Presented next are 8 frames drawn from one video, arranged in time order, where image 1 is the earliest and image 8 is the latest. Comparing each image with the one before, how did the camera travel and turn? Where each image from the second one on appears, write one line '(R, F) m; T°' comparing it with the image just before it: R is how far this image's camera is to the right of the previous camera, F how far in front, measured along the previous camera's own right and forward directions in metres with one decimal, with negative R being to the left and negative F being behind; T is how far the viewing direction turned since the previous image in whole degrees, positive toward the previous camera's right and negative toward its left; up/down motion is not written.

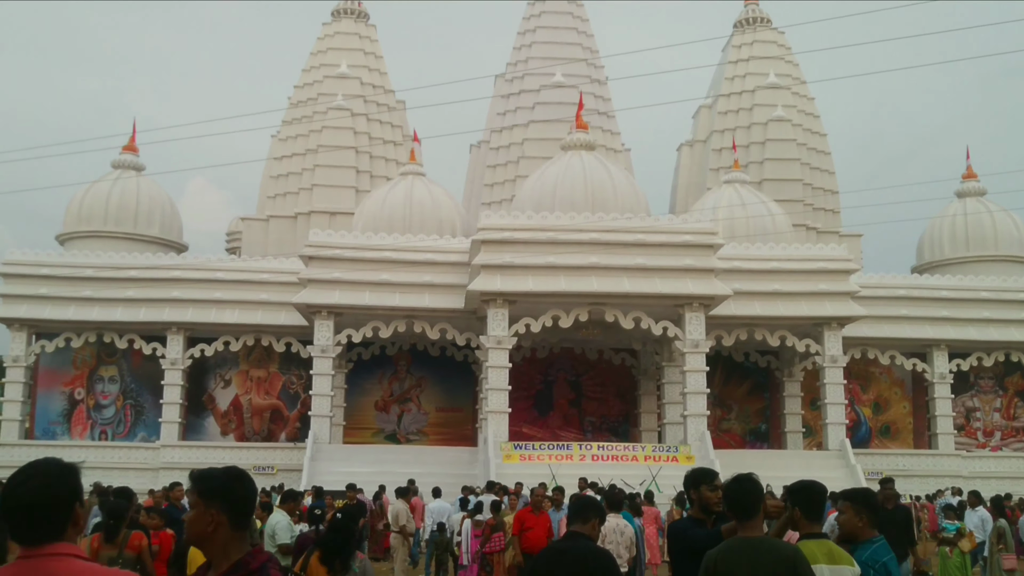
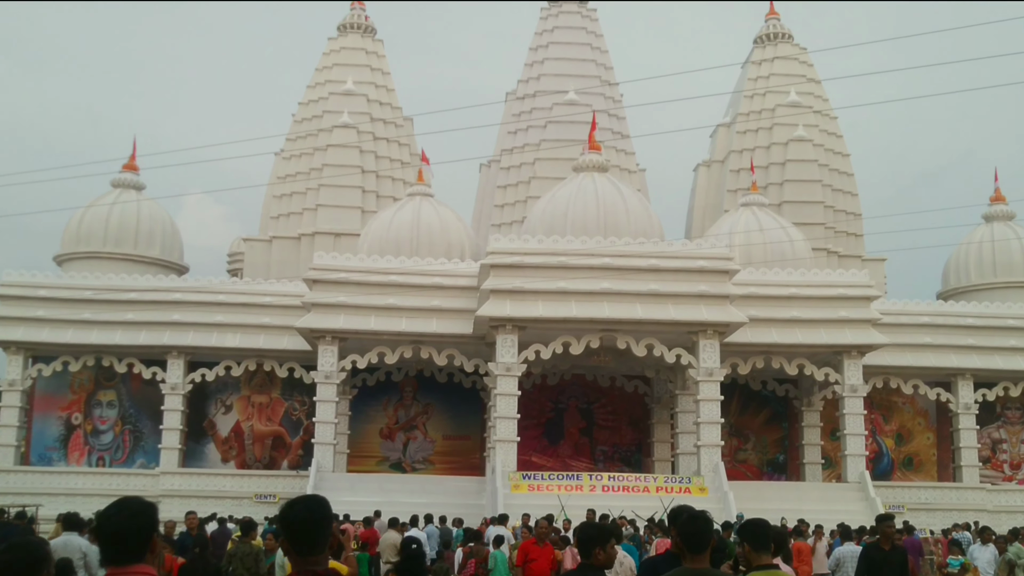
(0.0, +0.6) m; 0°
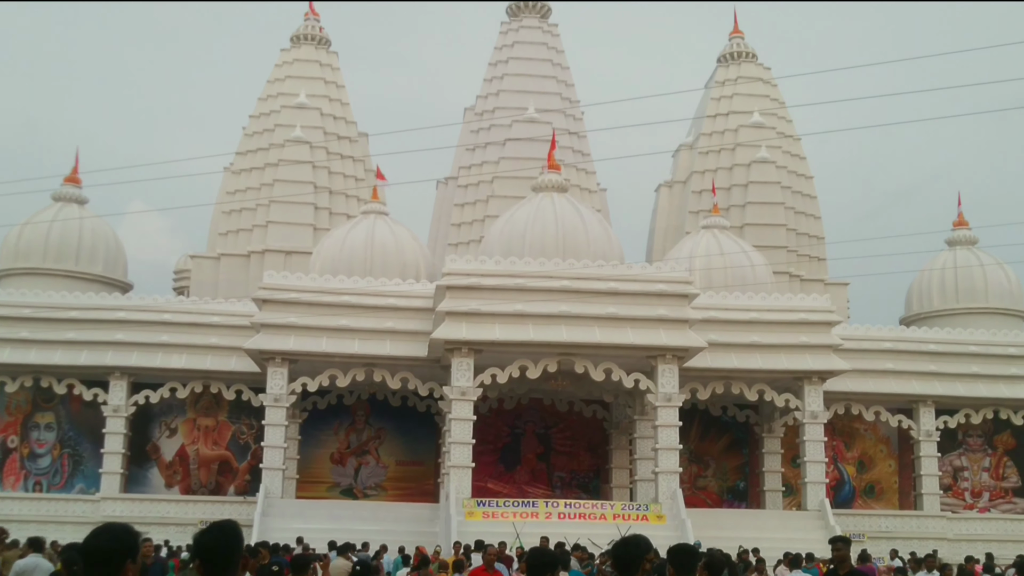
(0.0, +0.5) m; +2°
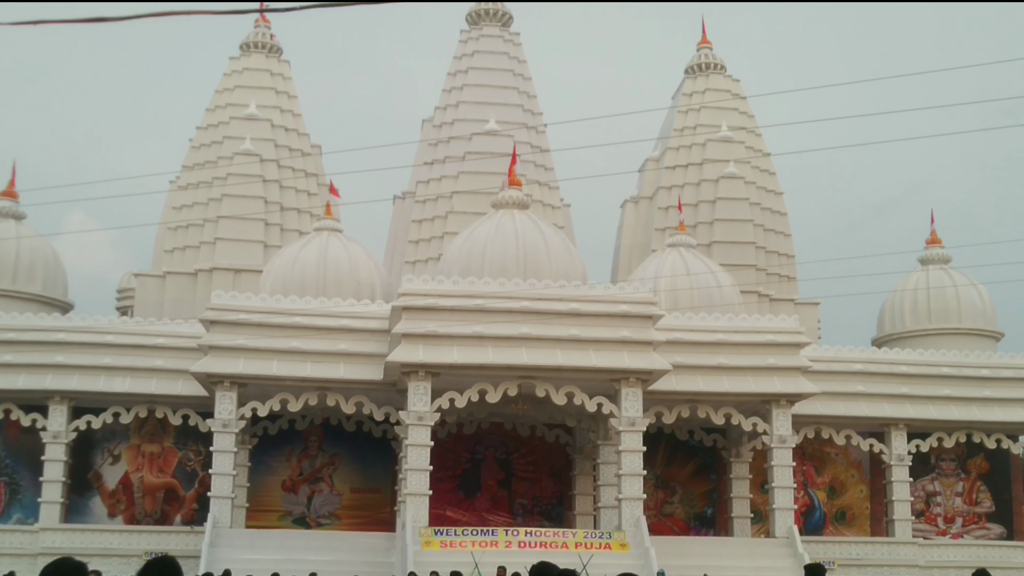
(0.0, +0.7) m; +2°
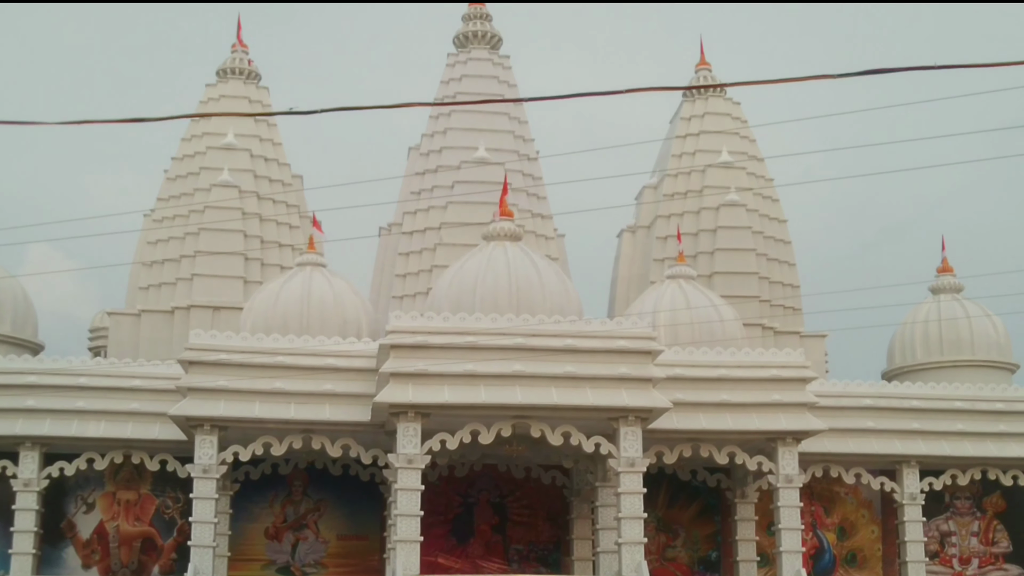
(0.0, +0.8) m; 0°
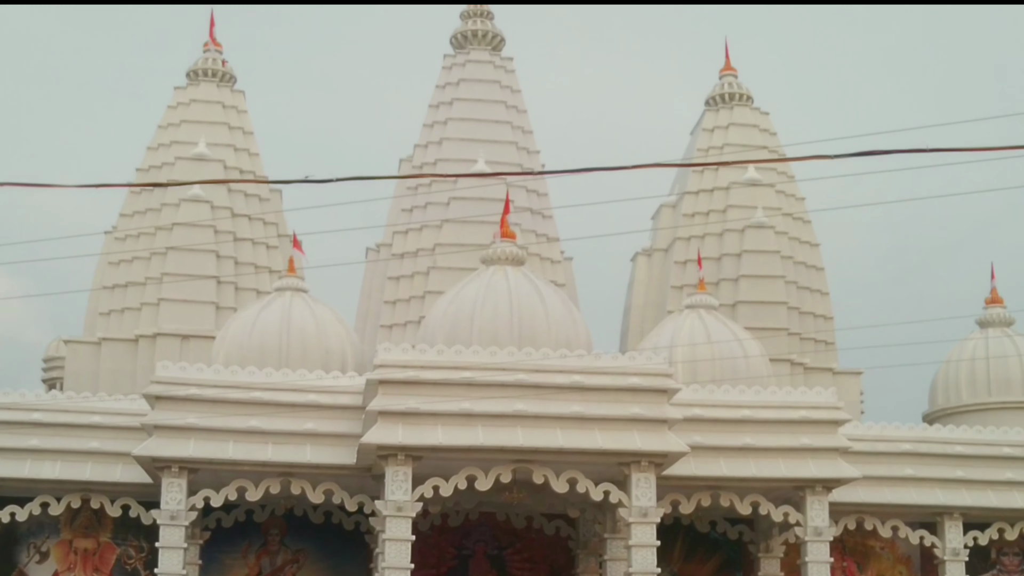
(0.0, +1.6) m; 0°
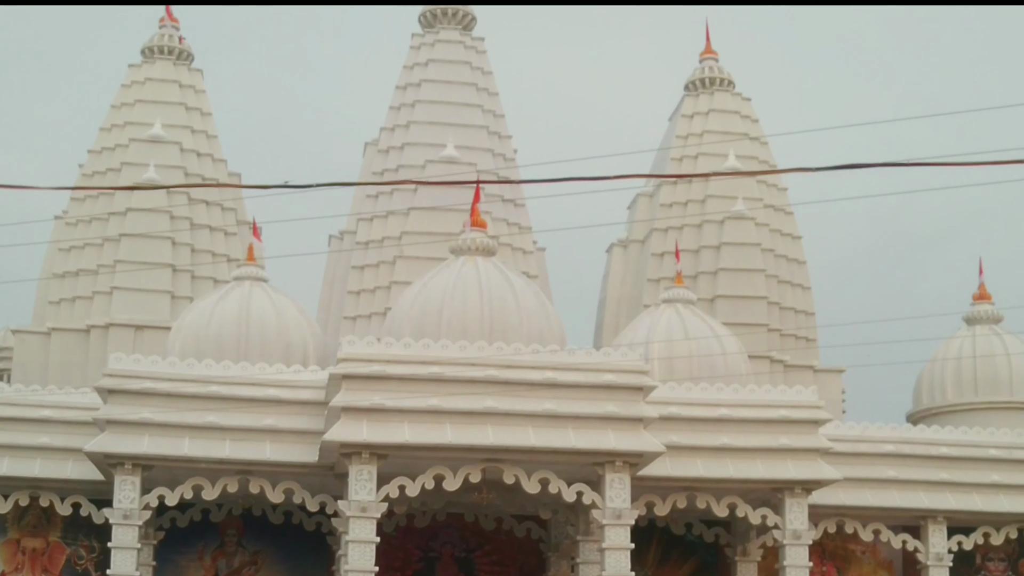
(+0.1, +0.6) m; +1°
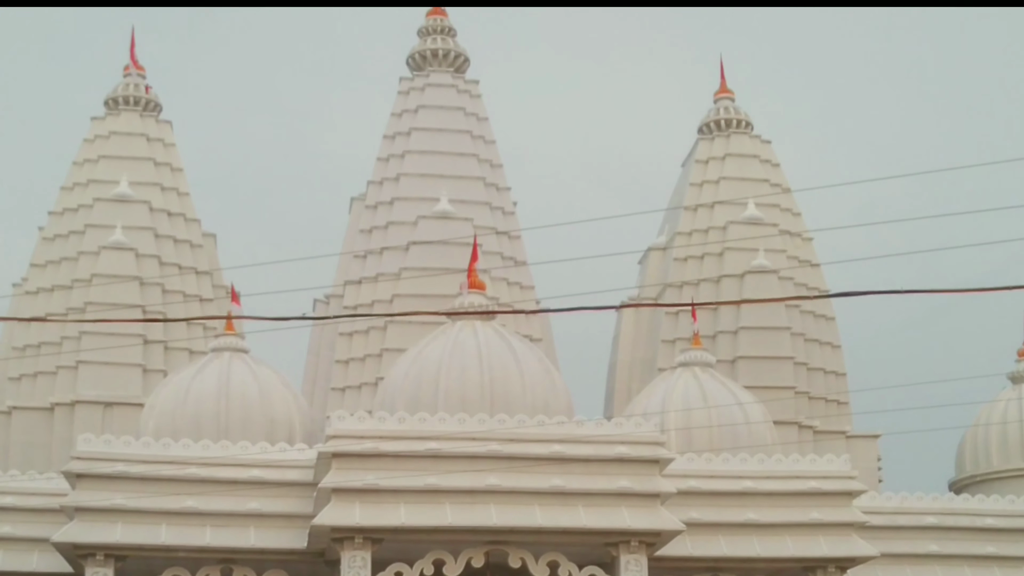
(0.0, +1.1) m; 0°
